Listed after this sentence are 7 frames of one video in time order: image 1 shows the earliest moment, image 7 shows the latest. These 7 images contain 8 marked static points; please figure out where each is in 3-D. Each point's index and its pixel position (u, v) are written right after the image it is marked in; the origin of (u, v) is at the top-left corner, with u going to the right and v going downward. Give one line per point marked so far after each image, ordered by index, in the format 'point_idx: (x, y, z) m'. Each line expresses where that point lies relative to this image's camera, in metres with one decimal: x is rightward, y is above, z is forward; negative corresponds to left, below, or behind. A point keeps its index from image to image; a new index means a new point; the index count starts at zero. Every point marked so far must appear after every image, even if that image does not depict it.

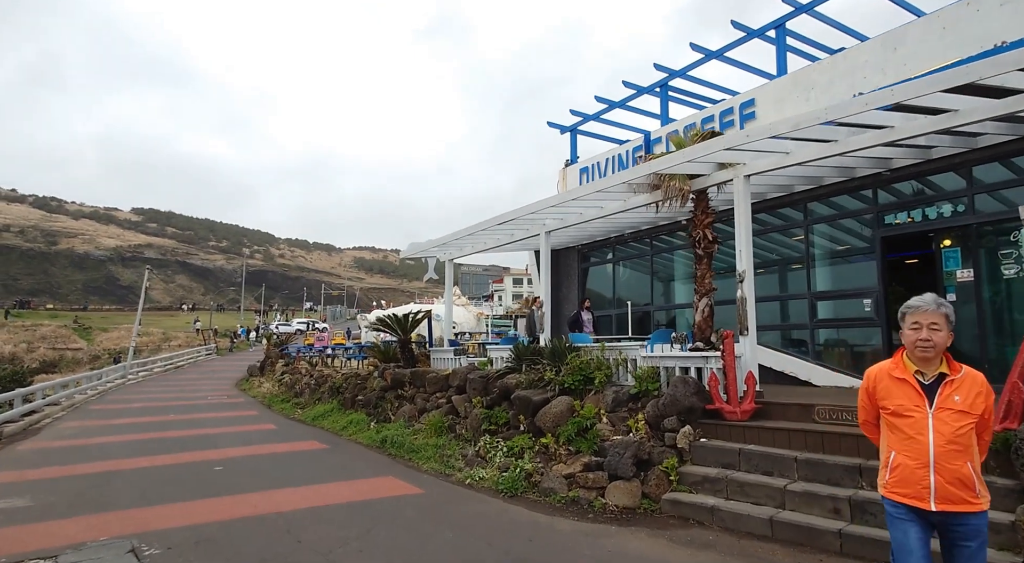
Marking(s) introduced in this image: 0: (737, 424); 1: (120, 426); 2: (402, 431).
0: (+2.3, -1.4, +5.7) m
1: (-9.5, -3.5, +13.6) m
2: (-1.9, -2.5, +9.6) m
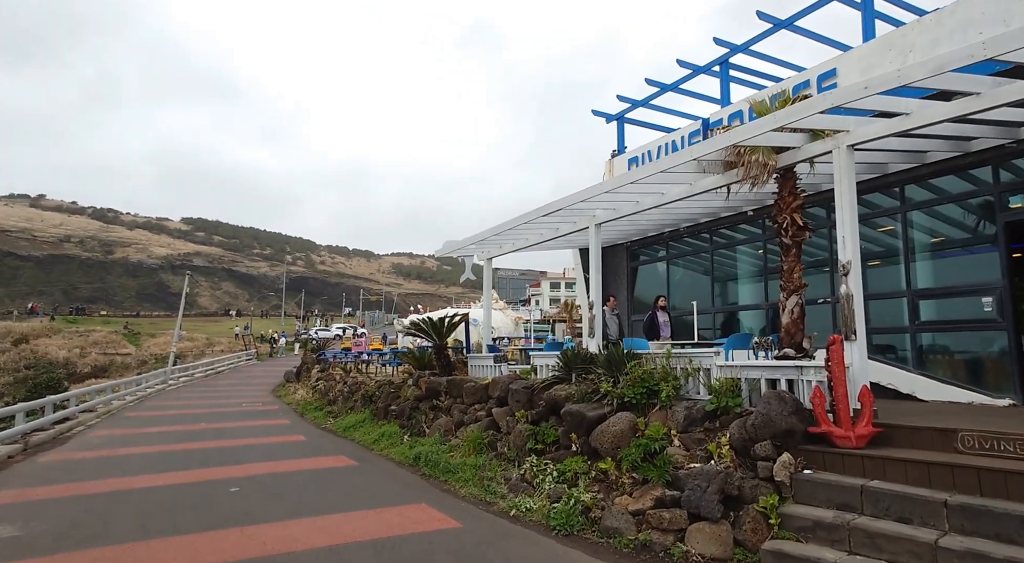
0: (+2.7, -1.4, +4.5) m
1: (-8.5, -3.6, +13.2) m
2: (-1.2, -2.5, +8.6) m
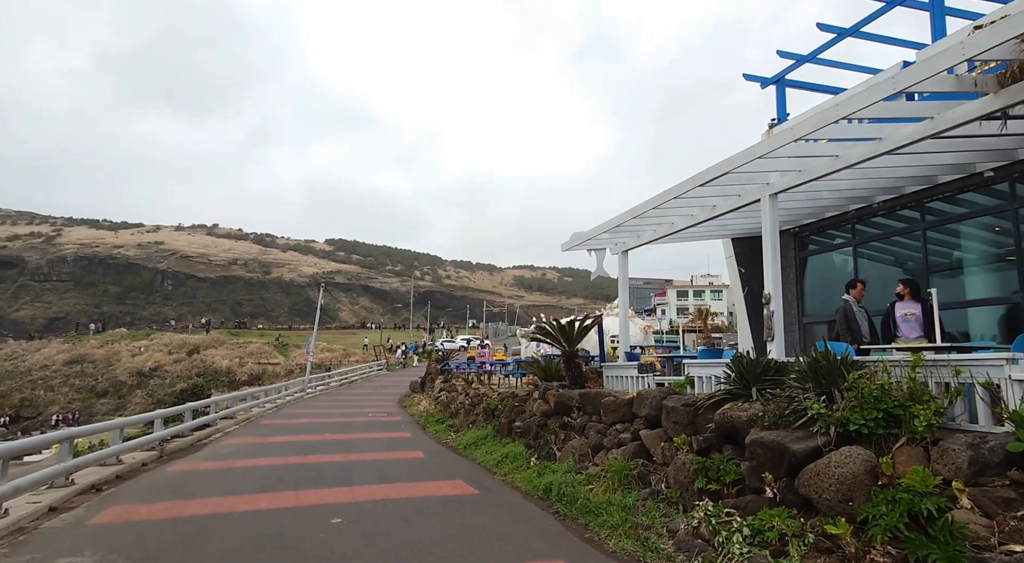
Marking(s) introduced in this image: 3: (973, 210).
0: (+3.6, -1.1, +2.2) m
1: (-5.5, -3.8, +13.0) m
2: (+0.7, -2.4, +7.0) m
3: (+6.8, +1.1, +8.3) m
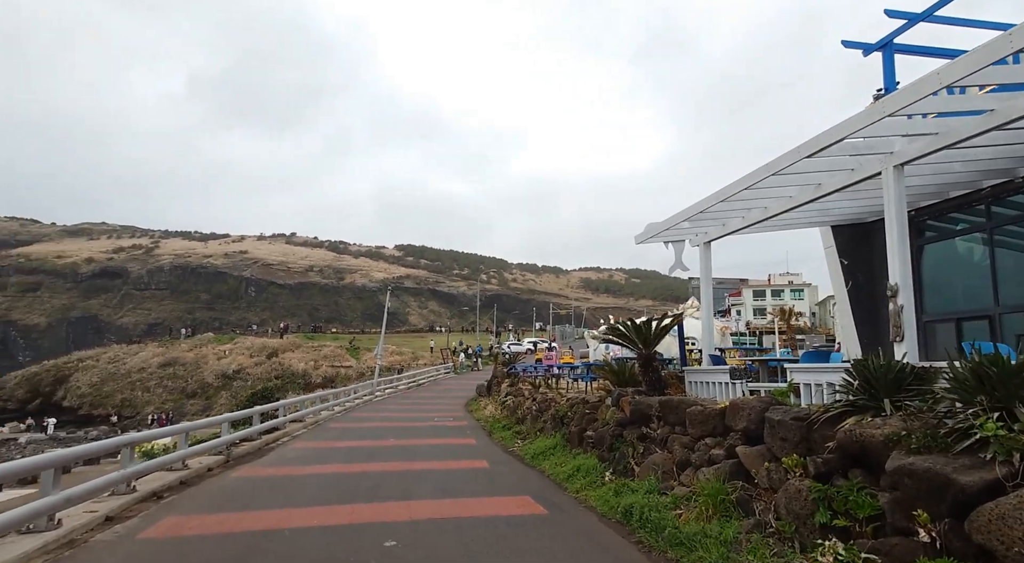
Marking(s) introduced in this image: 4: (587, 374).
0: (+3.8, -0.9, +1.0) m
1: (-3.9, -3.8, +12.8) m
2: (+1.6, -2.4, +6.1) m
3: (+7.7, +1.2, +6.7) m
4: (+2.1, -2.6, +16.0) m
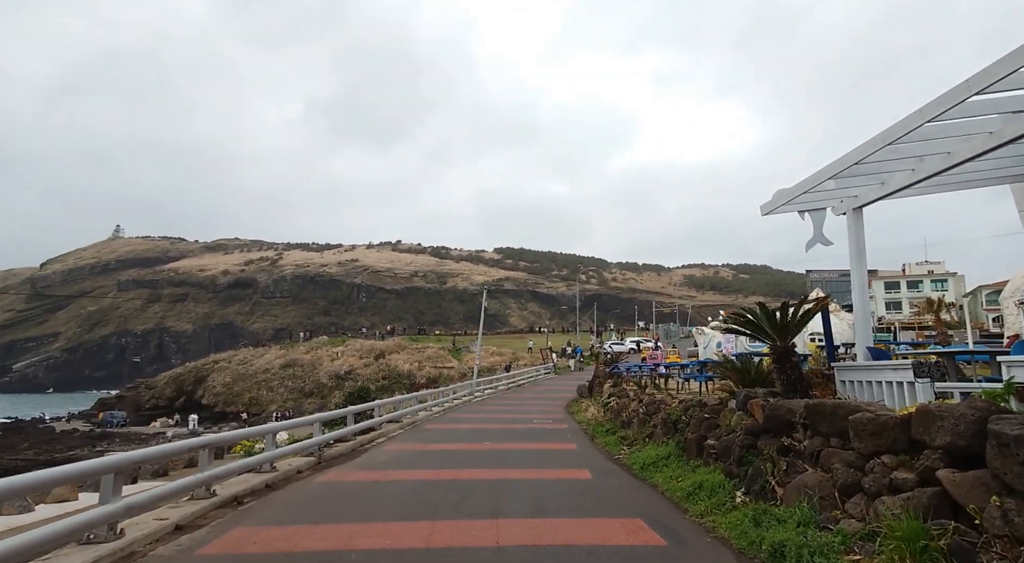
0: (+3.8, -0.6, -0.8) m
1: (-1.7, -3.7, +12.1) m
2: (+2.5, -2.1, +4.6) m
3: (+8.5, +1.7, +4.1) m
4: (+4.8, -2.3, +14.2) m
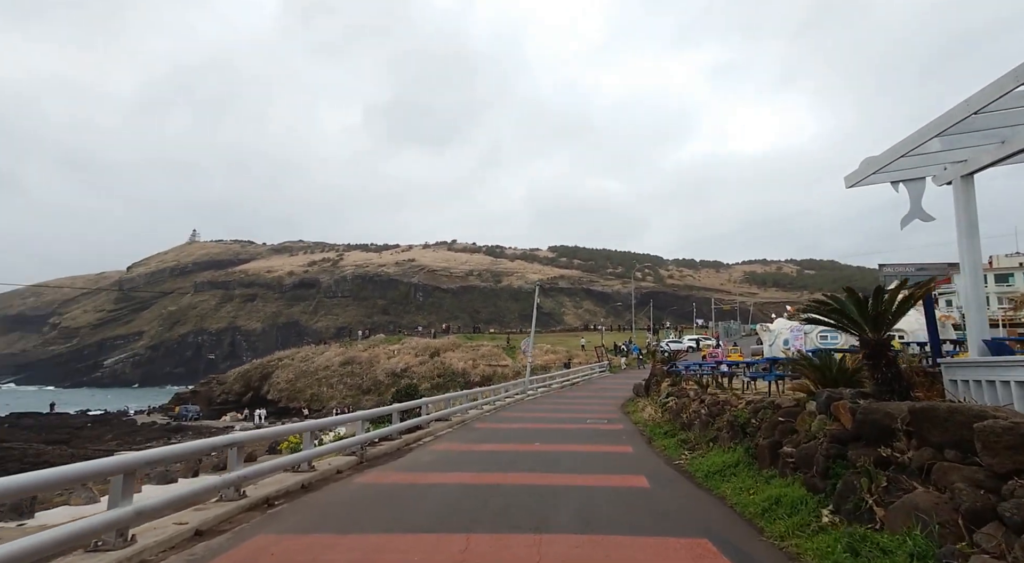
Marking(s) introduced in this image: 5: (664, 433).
0: (+3.5, -0.4, -1.9) m
1: (-0.7, -3.5, +11.5) m
2: (+2.7, -1.9, +3.7) m
3: (+8.7, +1.9, +2.6) m
4: (+5.9, -2.1, +13.0) m
5: (+3.7, -3.6, +13.5) m
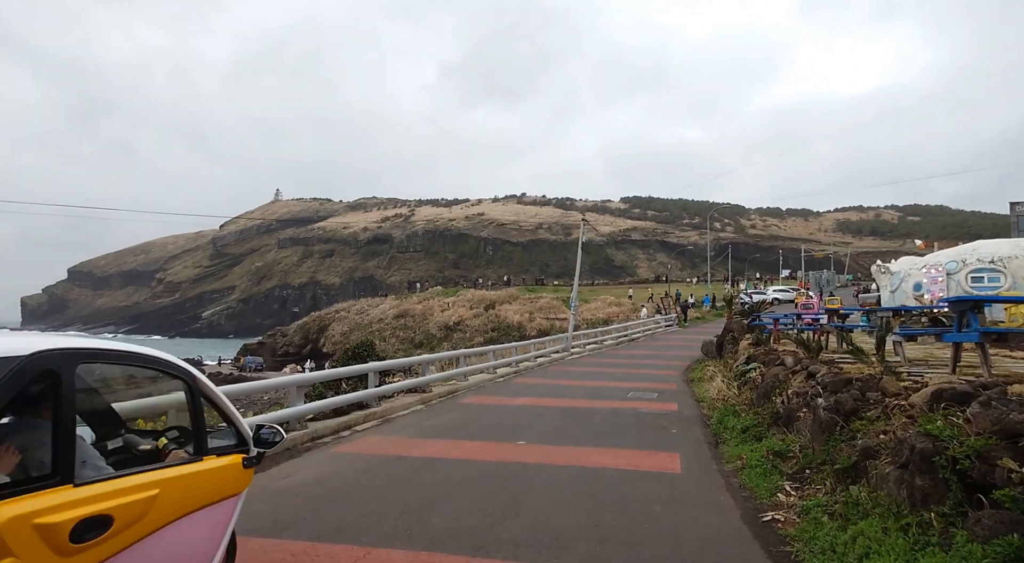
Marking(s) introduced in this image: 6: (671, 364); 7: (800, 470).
0: (+1.1, -0.1, -7.5) m
1: (-1.3, -2.2, +6.6) m
2: (+1.1, -1.2, -1.8) m
3: (+6.8, +2.6, -3.9) m
4: (+5.5, -0.5, +7.0) m
5: (+3.3, -2.1, +7.9) m
6: (+5.5, -2.9, +19.3) m
7: (+3.0, -1.9, +5.7) m
